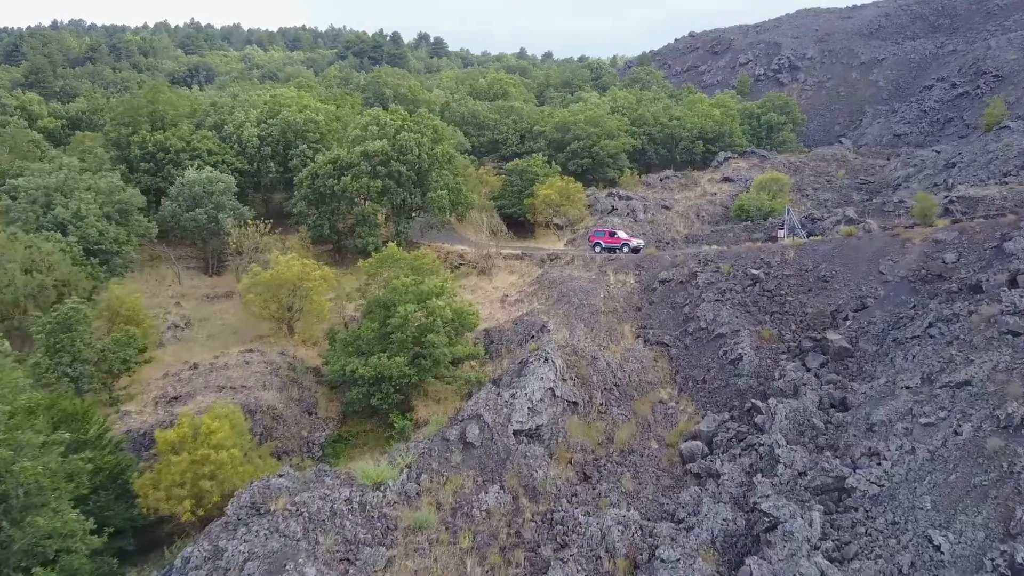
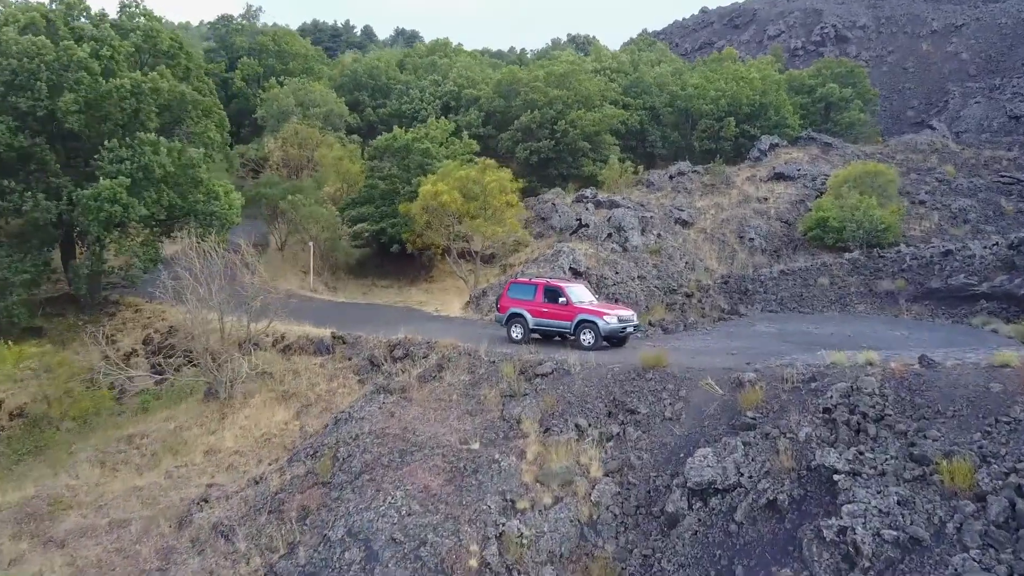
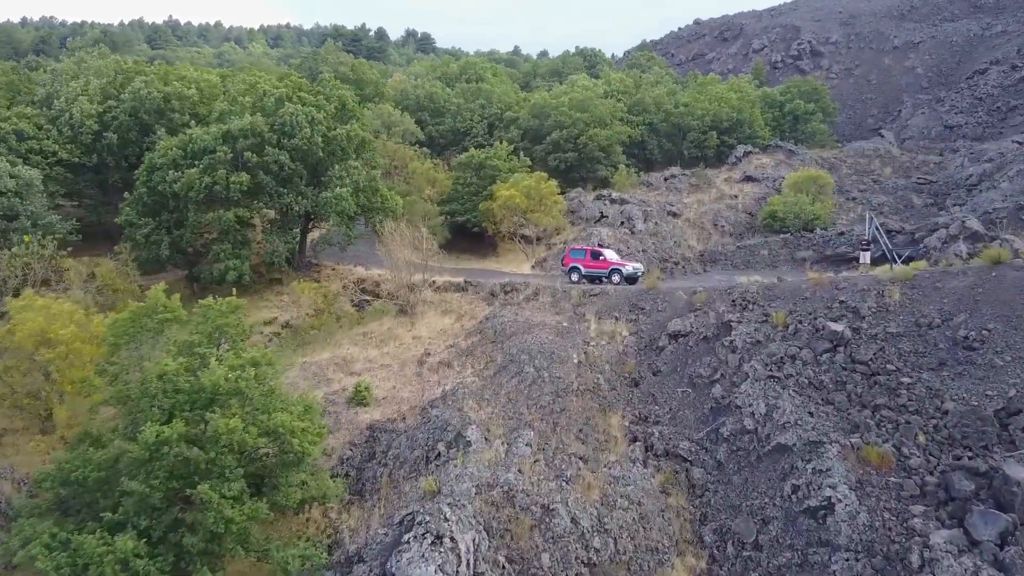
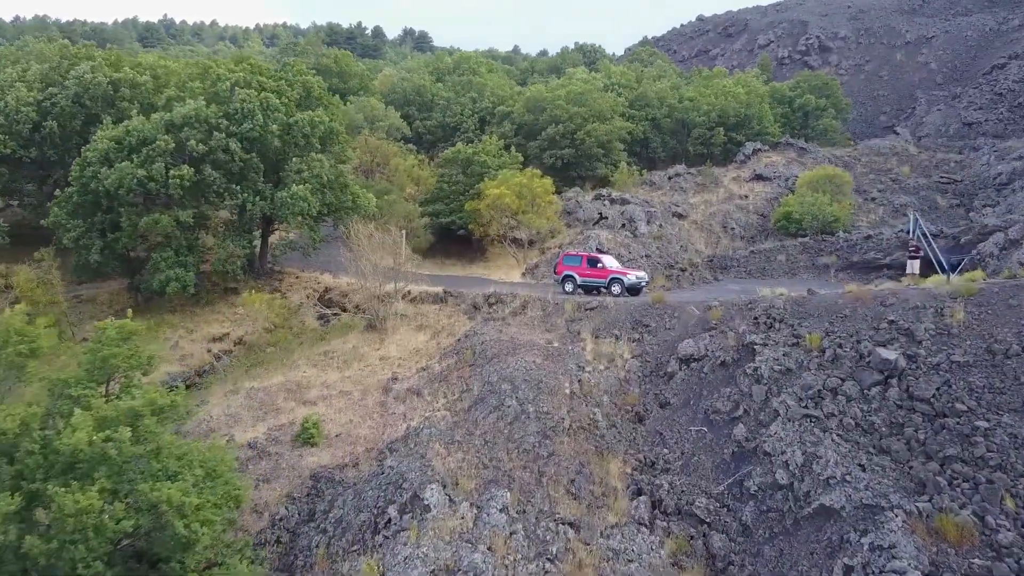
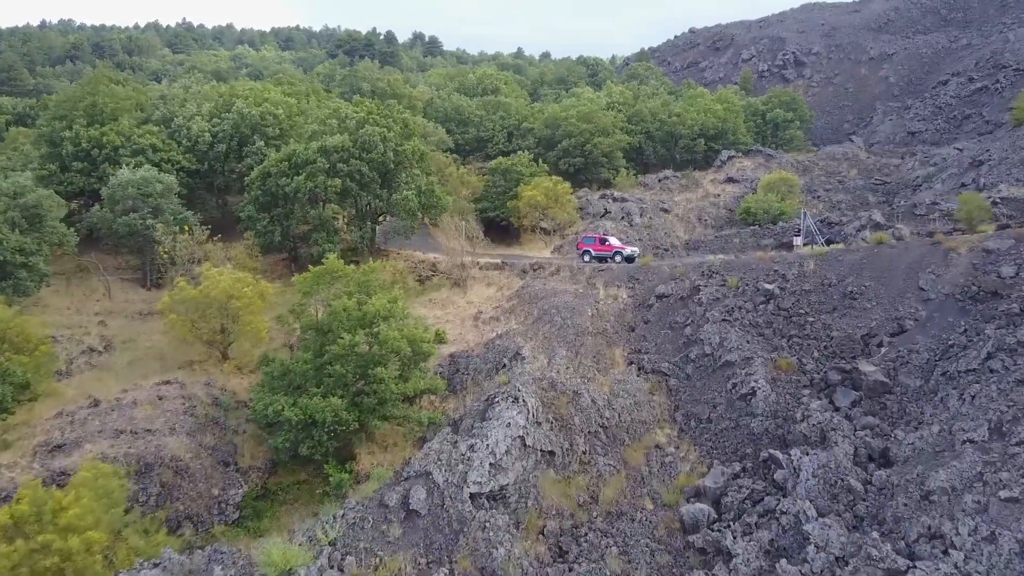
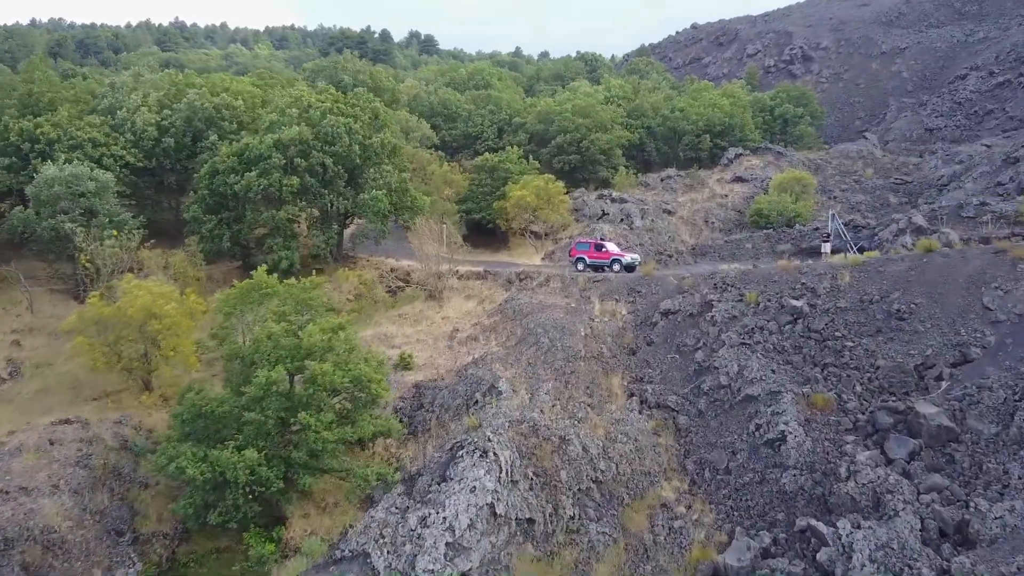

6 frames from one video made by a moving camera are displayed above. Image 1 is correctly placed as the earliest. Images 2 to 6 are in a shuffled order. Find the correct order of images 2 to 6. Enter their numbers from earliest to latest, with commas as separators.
5, 6, 3, 4, 2
